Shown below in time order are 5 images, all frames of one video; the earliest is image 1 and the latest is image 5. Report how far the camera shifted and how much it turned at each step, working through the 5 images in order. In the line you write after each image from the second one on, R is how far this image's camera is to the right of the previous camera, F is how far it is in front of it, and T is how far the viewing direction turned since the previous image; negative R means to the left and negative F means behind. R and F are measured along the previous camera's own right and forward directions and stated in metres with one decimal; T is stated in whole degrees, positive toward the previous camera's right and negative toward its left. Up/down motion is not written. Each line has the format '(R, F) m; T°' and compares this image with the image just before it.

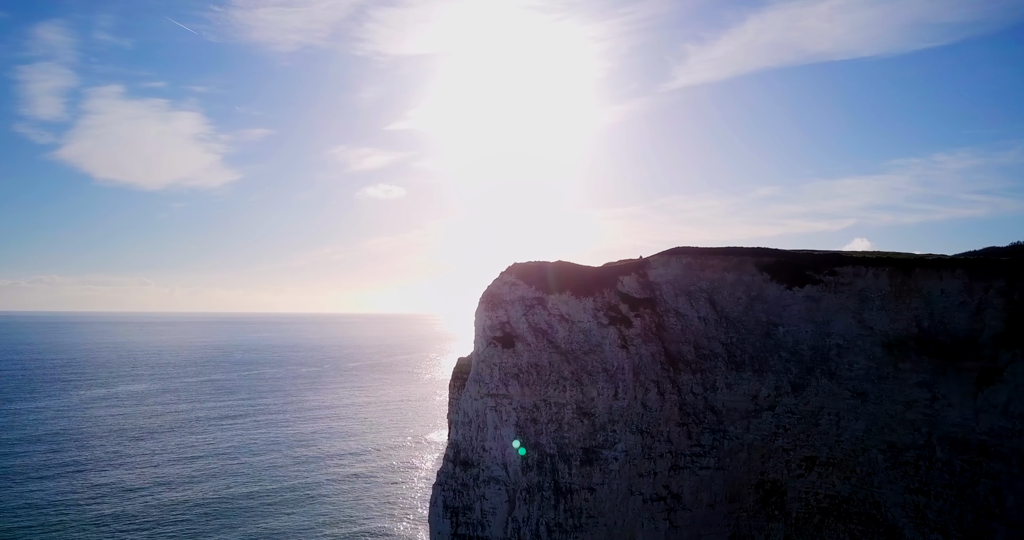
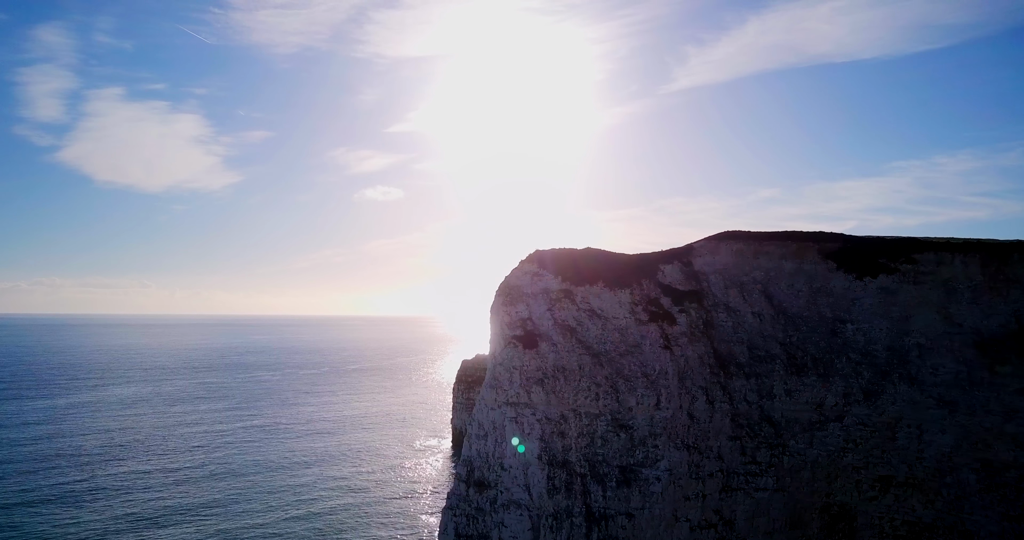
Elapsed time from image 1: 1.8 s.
(-1.0, +4.3) m; 0°
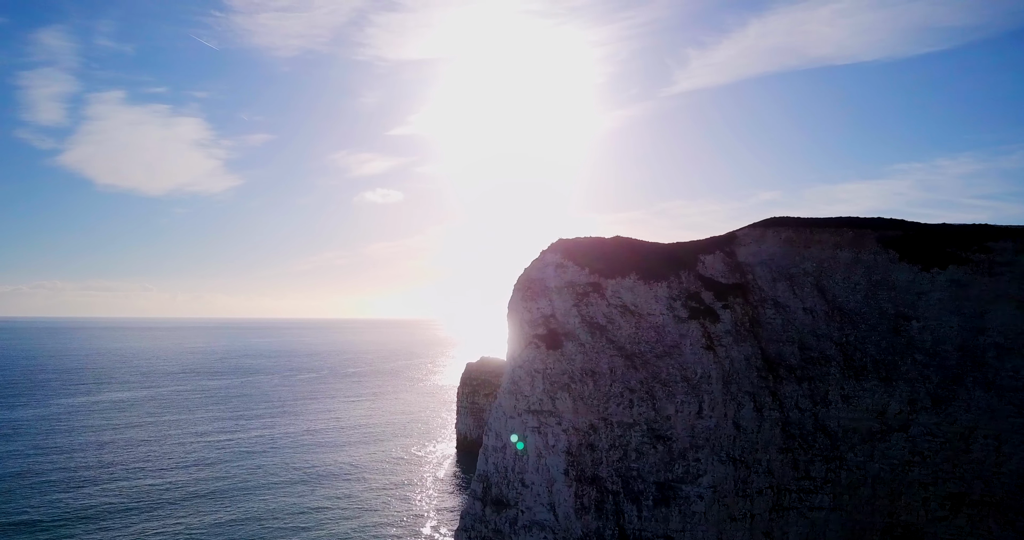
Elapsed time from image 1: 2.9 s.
(-0.8, +2.8) m; 0°
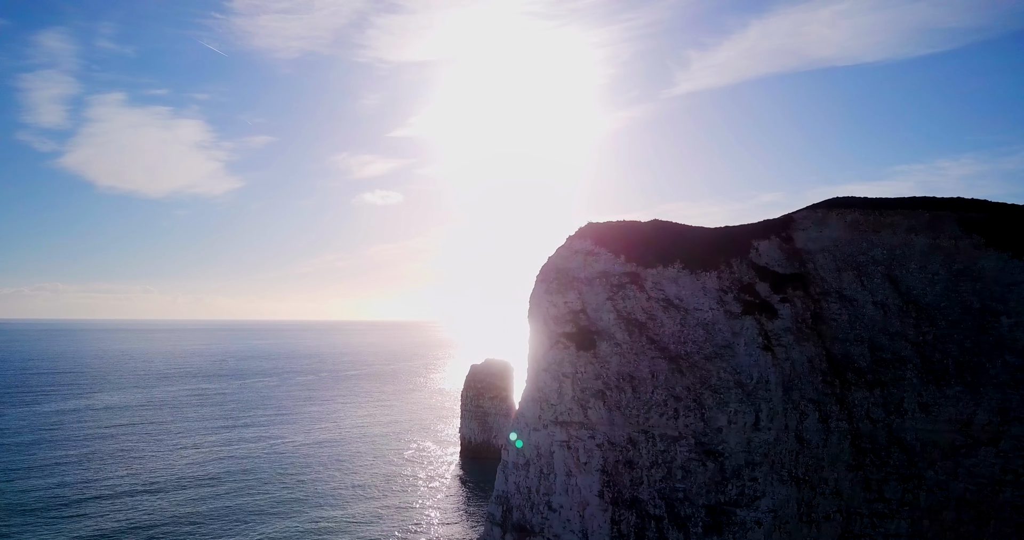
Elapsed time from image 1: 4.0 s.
(-0.8, +3.1) m; 0°
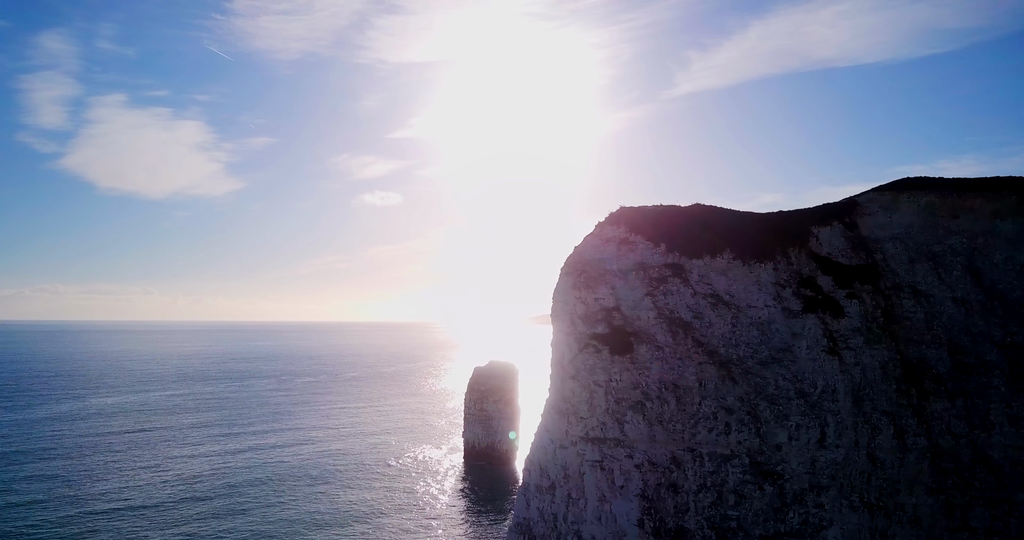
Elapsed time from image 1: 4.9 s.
(-0.7, +2.7) m; 0°
